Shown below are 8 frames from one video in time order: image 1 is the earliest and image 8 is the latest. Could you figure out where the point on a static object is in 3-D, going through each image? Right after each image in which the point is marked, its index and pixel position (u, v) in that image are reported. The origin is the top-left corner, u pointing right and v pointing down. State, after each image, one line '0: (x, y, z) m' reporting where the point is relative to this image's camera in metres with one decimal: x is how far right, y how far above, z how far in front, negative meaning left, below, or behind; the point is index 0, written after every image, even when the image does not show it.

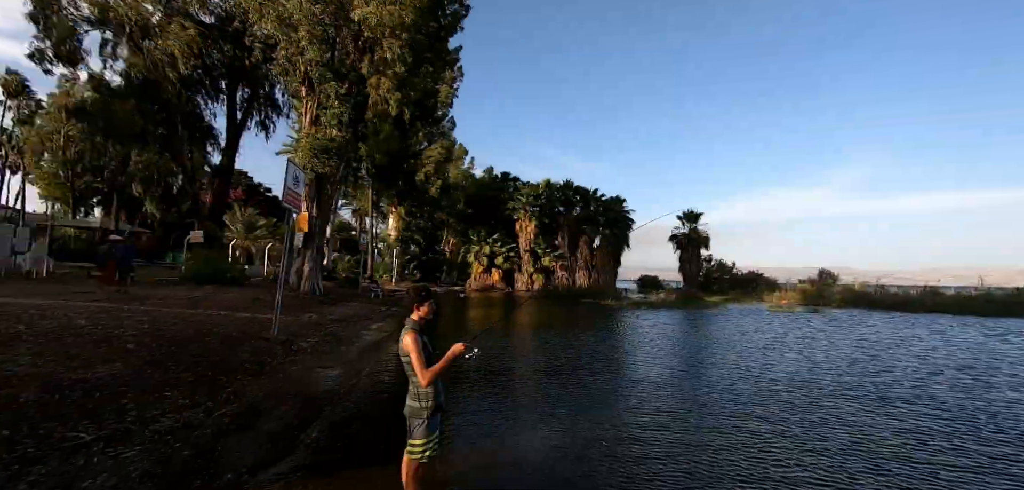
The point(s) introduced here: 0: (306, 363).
0: (-5.3, -3.7, +13.6) m
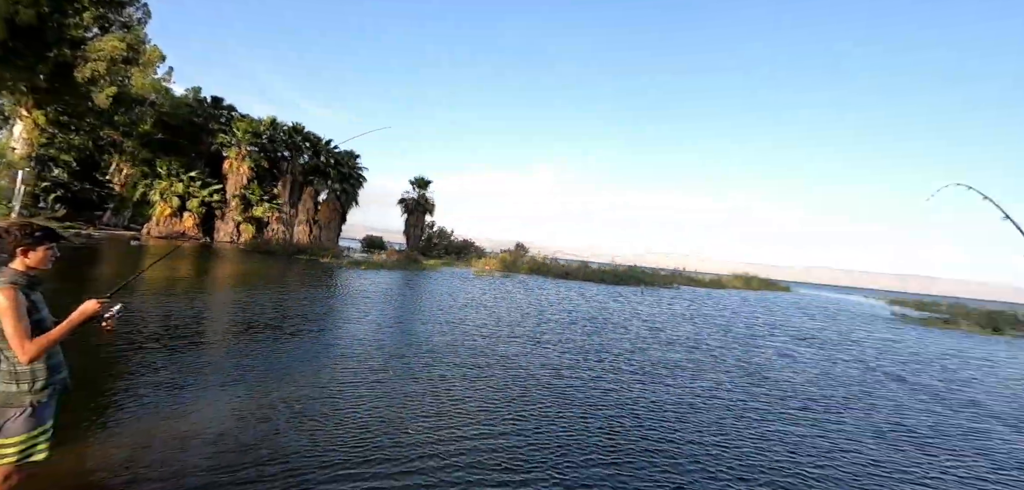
0: (-0.9, -3.3, +15.4) m
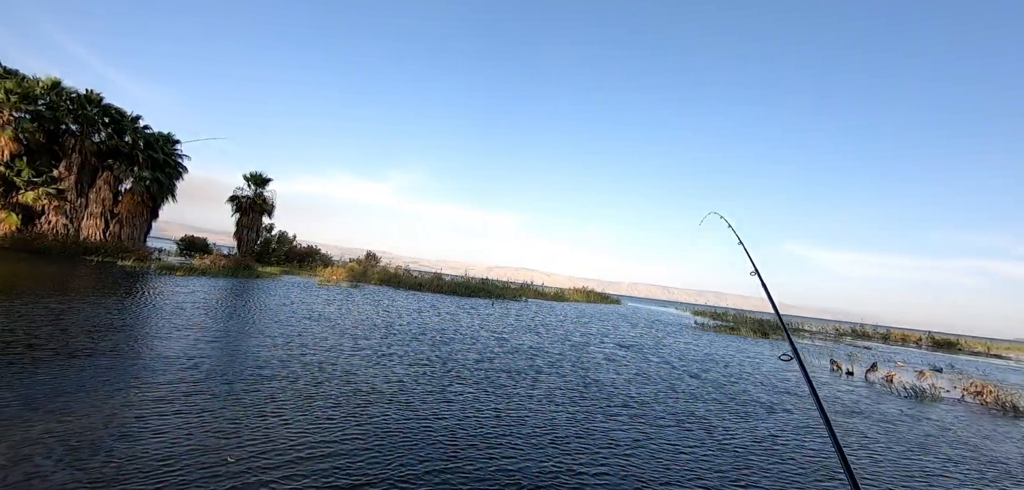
0: (-6.3, -3.6, +13.7) m
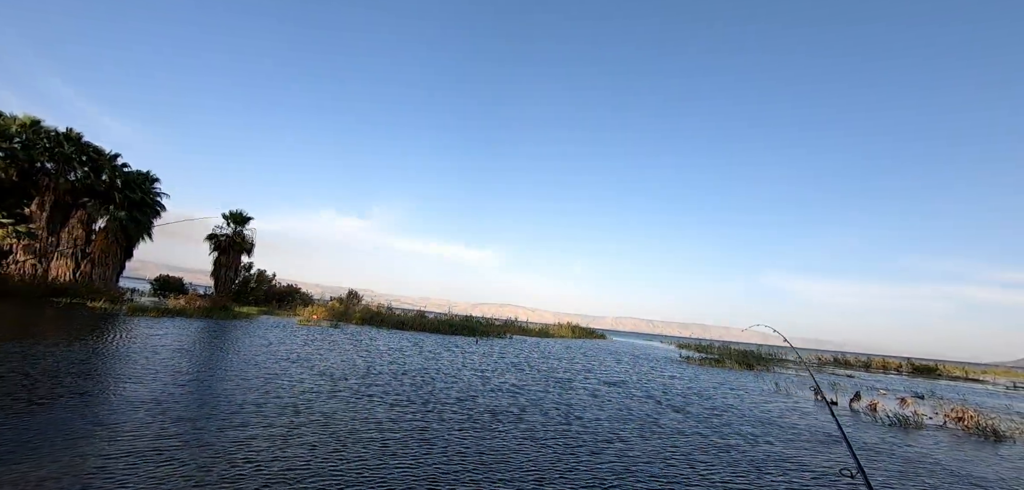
0: (-6.8, -4.9, +13.2) m
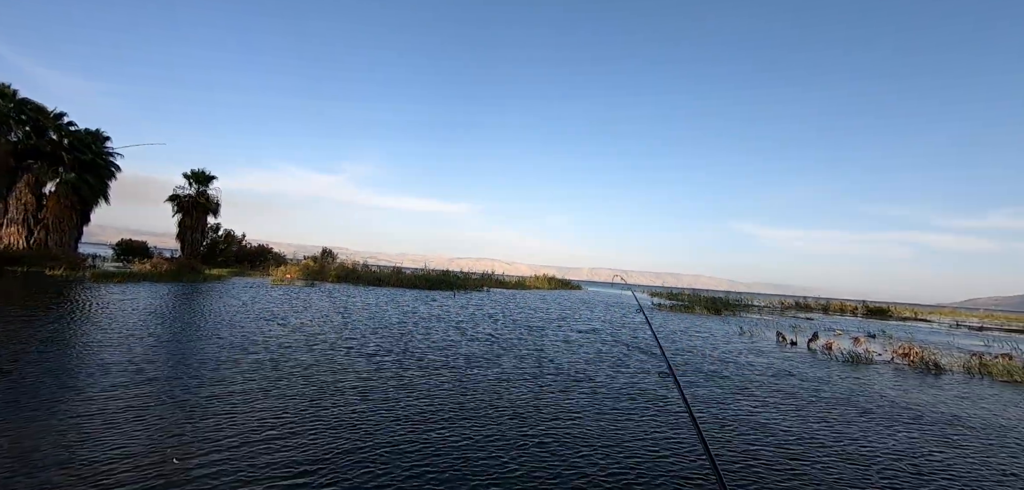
0: (-7.5, -3.5, +13.2) m
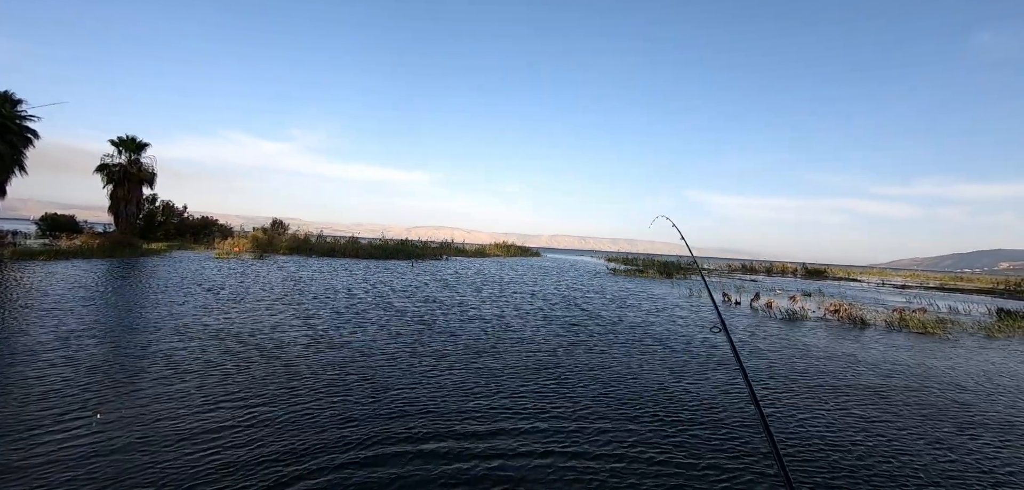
0: (-9.0, -2.5, +12.8) m
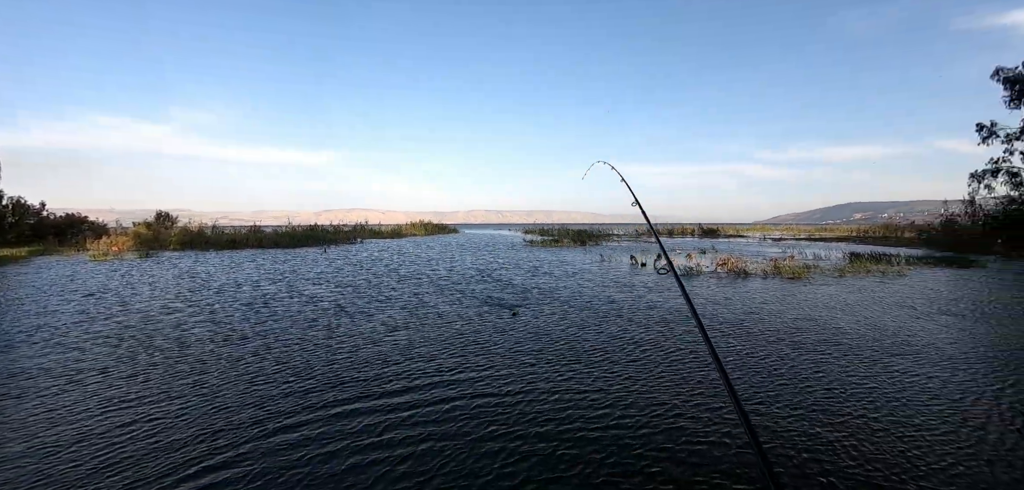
0: (-11.3, -2.5, +11.6) m
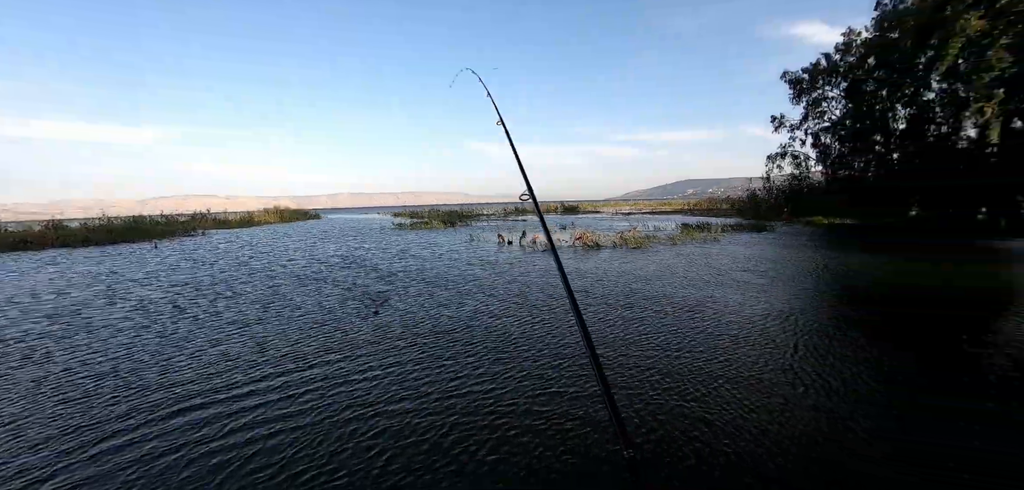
0: (-14.4, -2.8, +8.5) m
